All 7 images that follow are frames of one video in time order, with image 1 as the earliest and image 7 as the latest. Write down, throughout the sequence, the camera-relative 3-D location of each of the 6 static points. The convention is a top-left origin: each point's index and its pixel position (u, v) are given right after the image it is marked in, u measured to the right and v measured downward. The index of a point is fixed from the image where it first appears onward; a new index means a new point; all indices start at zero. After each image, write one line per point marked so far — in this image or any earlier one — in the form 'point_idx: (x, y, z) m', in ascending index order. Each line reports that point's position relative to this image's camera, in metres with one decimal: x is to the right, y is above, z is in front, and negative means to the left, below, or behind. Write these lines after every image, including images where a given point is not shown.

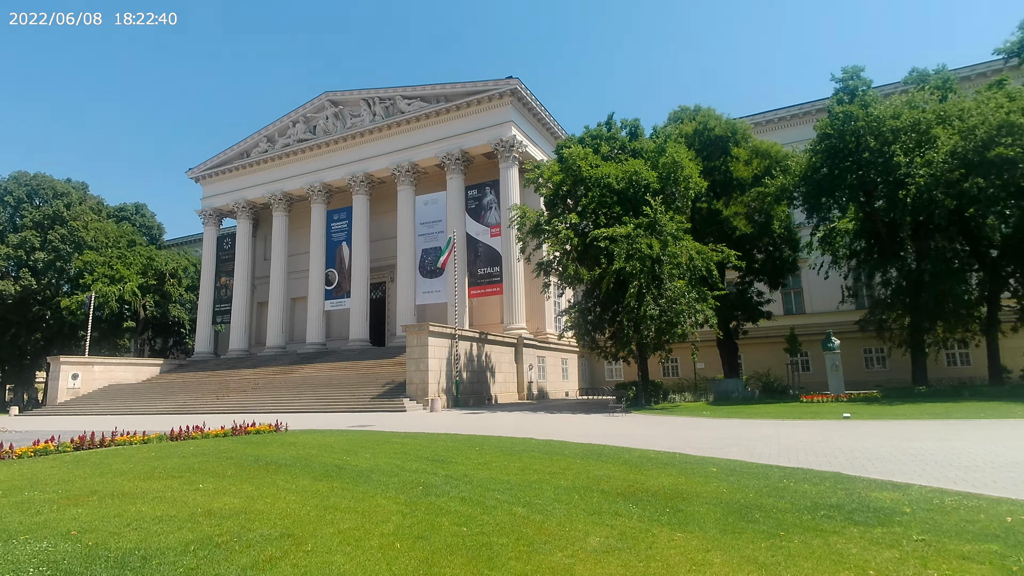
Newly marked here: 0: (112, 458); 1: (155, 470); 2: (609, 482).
0: (-7.5, -3.2, +10.2) m
1: (-5.8, -3.0, +8.9) m
2: (+1.3, -2.5, +7.0) m
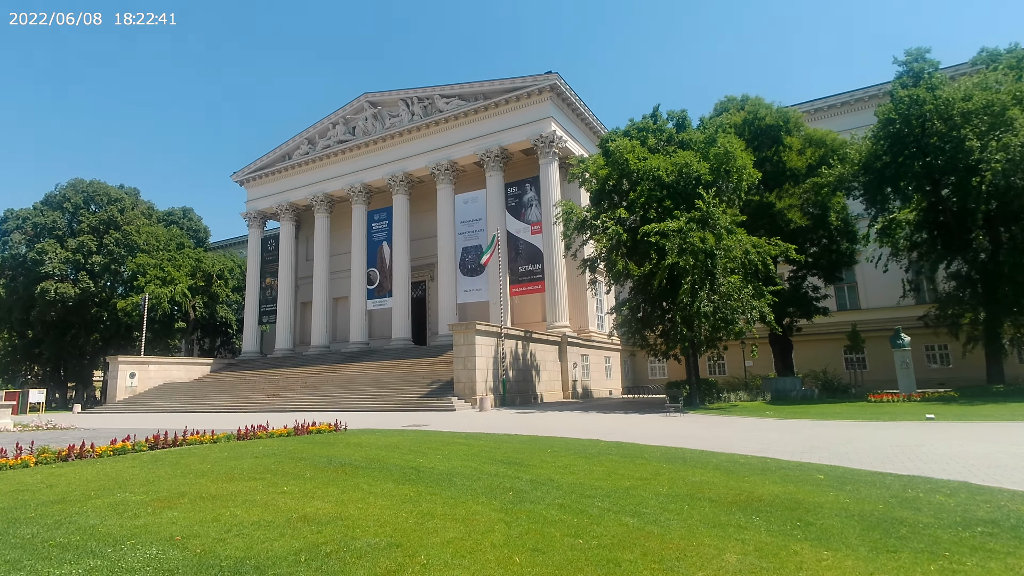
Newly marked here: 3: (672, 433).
0: (-6.1, -3.2, +10.2) m
1: (-4.5, -3.0, +8.9) m
2: (+2.4, -2.5, +6.6) m
3: (+4.4, -3.9, +14.9) m
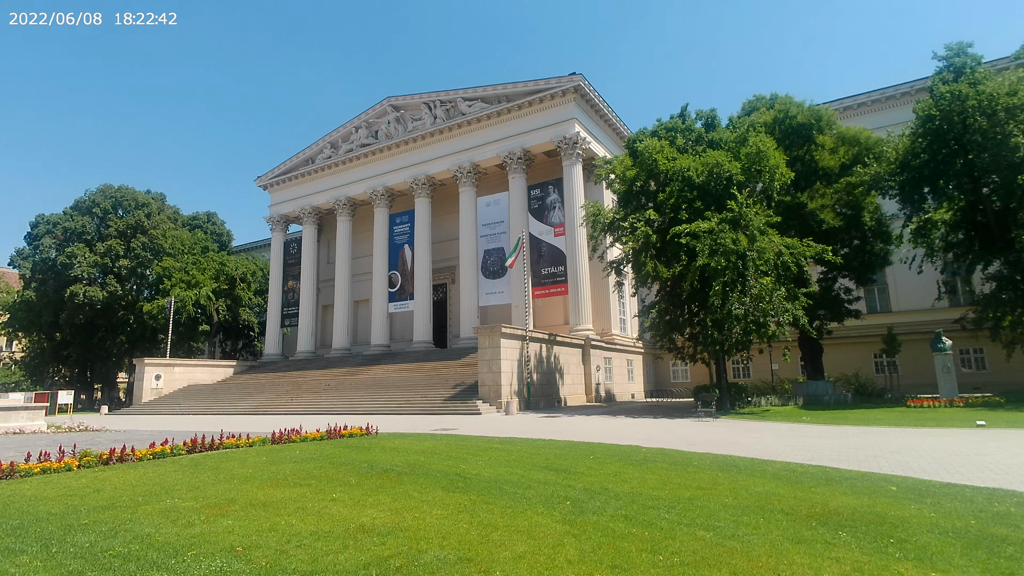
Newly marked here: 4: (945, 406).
0: (-5.3, -3.2, +10.1) m
1: (-3.7, -3.0, +8.7) m
2: (+3.1, -2.5, +6.3) m
3: (+5.3, -4.0, +14.5) m
4: (+15.7, -4.3, +19.8) m
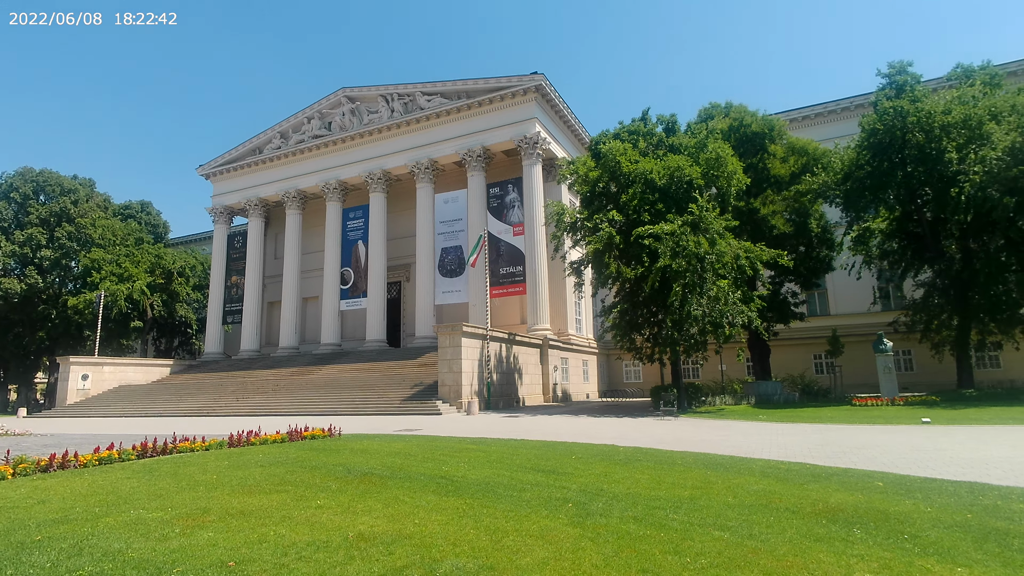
0: (-5.6, -3.1, +9.3) m
1: (-3.9, -2.9, +8.1) m
2: (+3.1, -2.5, +6.3) m
3: (+4.5, -4.0, +14.7) m
4: (+14.4, -4.5, +20.9) m
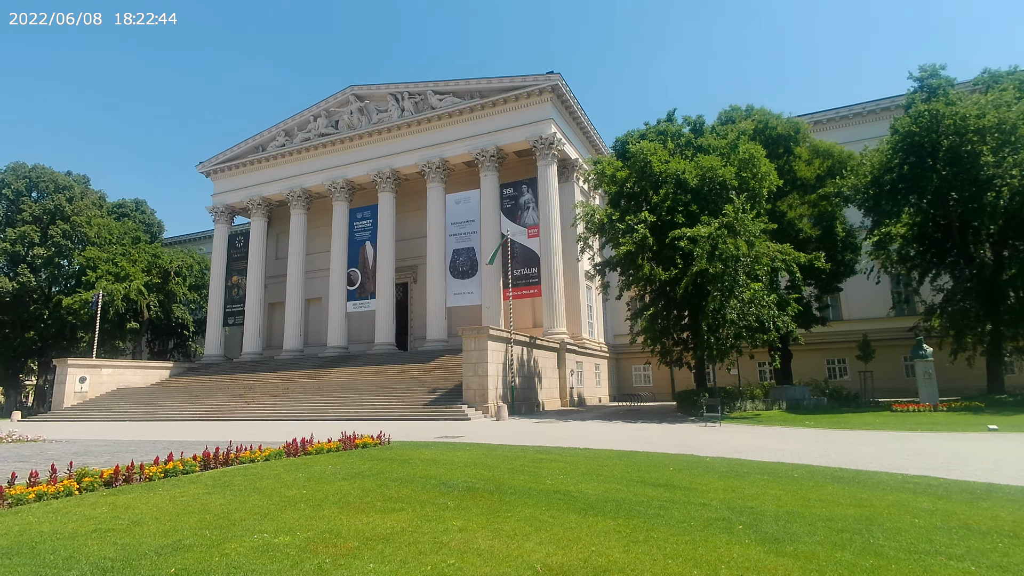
0: (-3.9, -3.0, +8.5) m
1: (-2.2, -2.8, +7.4) m
2: (+4.9, -2.4, +5.7) m
3: (+6.0, -4.1, +14.1) m
4: (+15.8, -4.6, +20.6) m
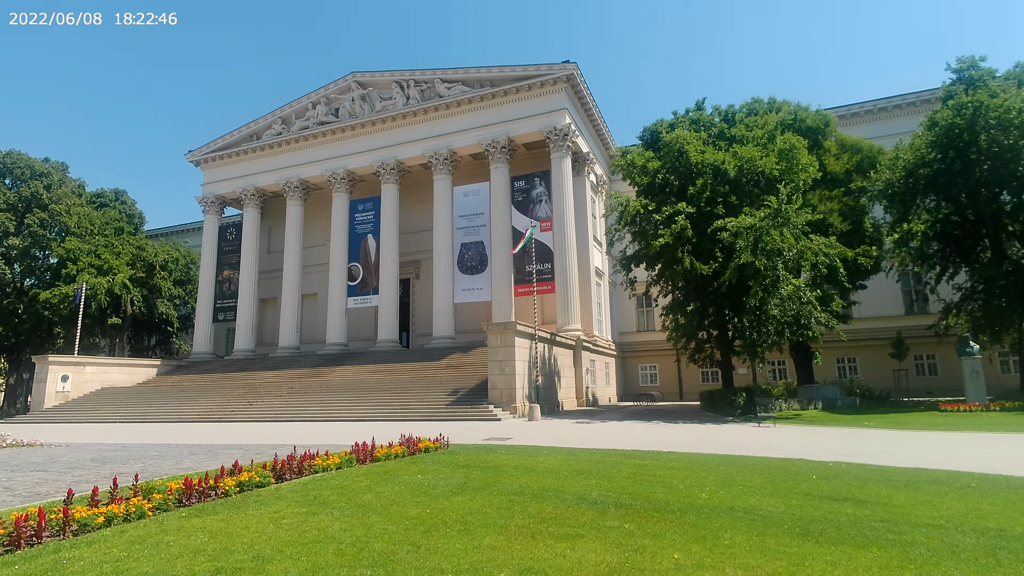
0: (-2.0, -2.7, +7.2) m
1: (-0.2, -2.6, +6.0) m
2: (+6.9, -2.2, +4.7) m
3: (+7.8, -3.8, +13.1) m
4: (+17.2, -4.5, +19.9) m
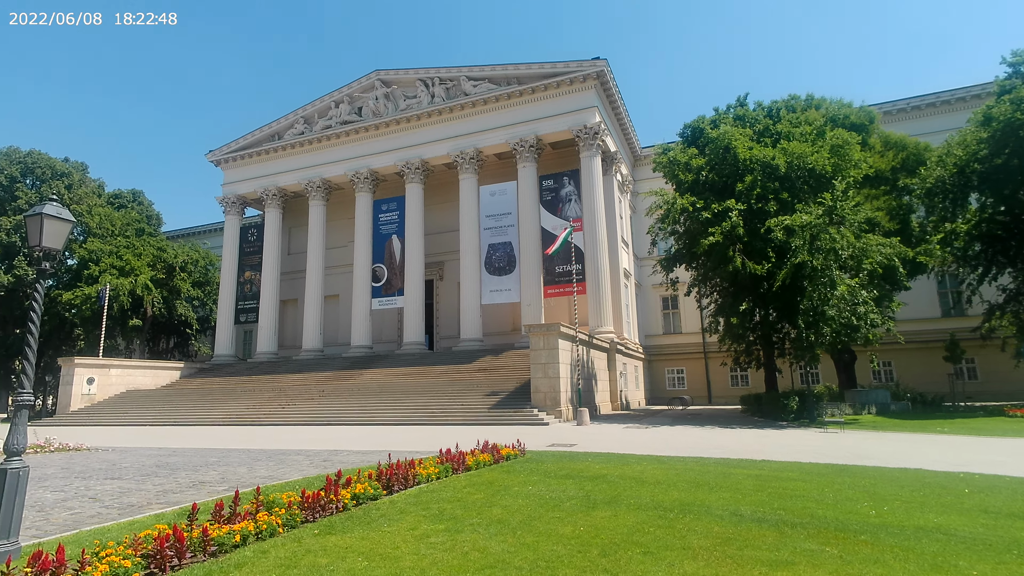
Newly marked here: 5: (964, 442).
0: (-0.2, -2.7, +6.5) m
1: (+1.5, -2.5, +5.4) m
2: (+8.7, -2.1, +4.0) m
3: (+9.5, -3.8, +12.4) m
4: (+19.1, -4.5, +19.1) m
5: (+11.8, -4.0, +14.2) m
